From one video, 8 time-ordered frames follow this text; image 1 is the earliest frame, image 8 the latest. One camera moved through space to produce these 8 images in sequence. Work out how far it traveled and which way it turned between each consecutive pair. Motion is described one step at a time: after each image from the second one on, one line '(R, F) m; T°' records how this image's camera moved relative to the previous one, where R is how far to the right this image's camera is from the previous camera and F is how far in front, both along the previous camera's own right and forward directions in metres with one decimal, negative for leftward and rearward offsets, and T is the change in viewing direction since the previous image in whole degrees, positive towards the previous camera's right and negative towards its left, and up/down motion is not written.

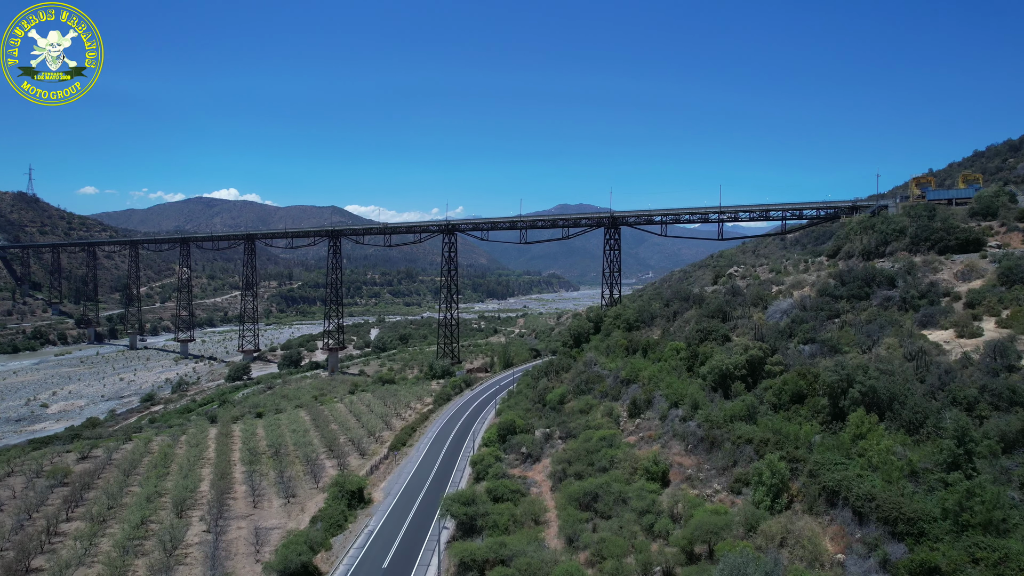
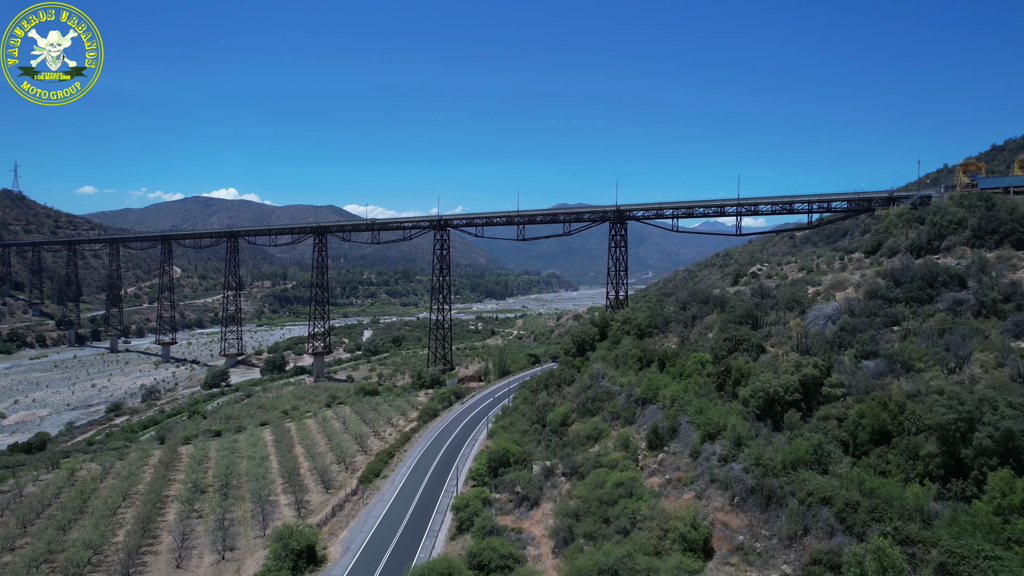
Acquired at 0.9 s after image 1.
(+0.1, +3.7) m; 0°
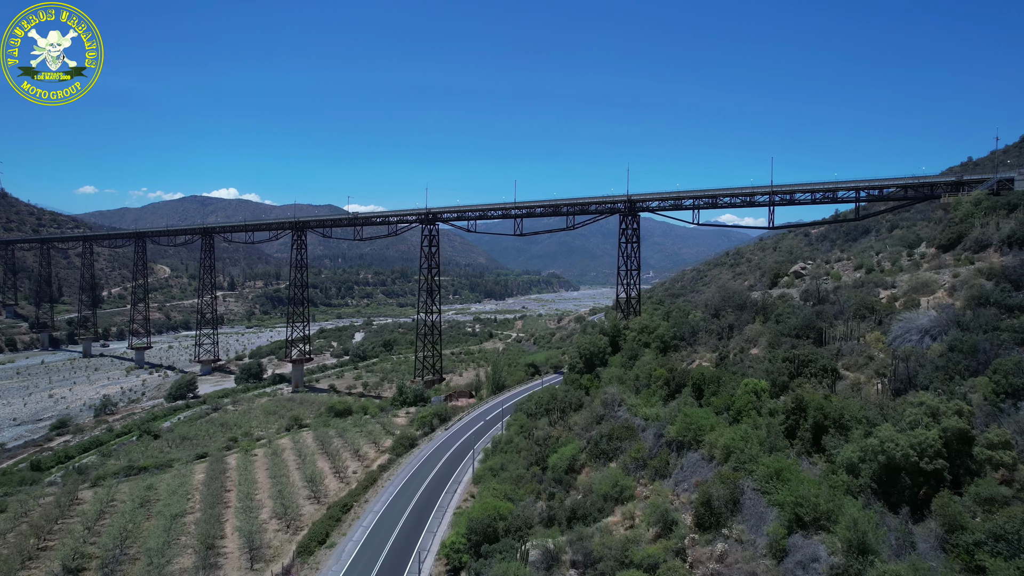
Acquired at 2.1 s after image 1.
(+0.2, +5.0) m; 0°
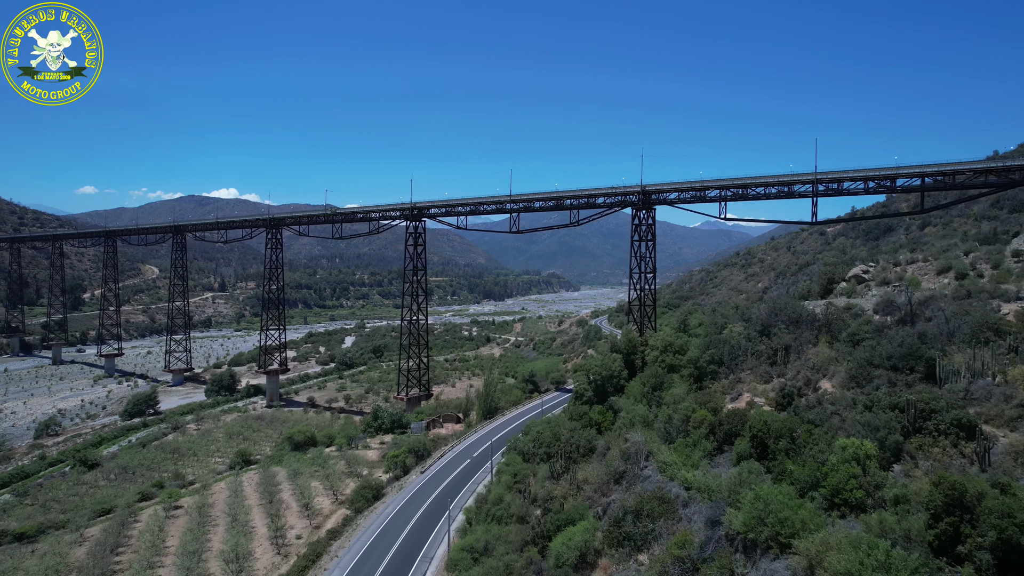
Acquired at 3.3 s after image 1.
(+0.2, +4.9) m; 0°
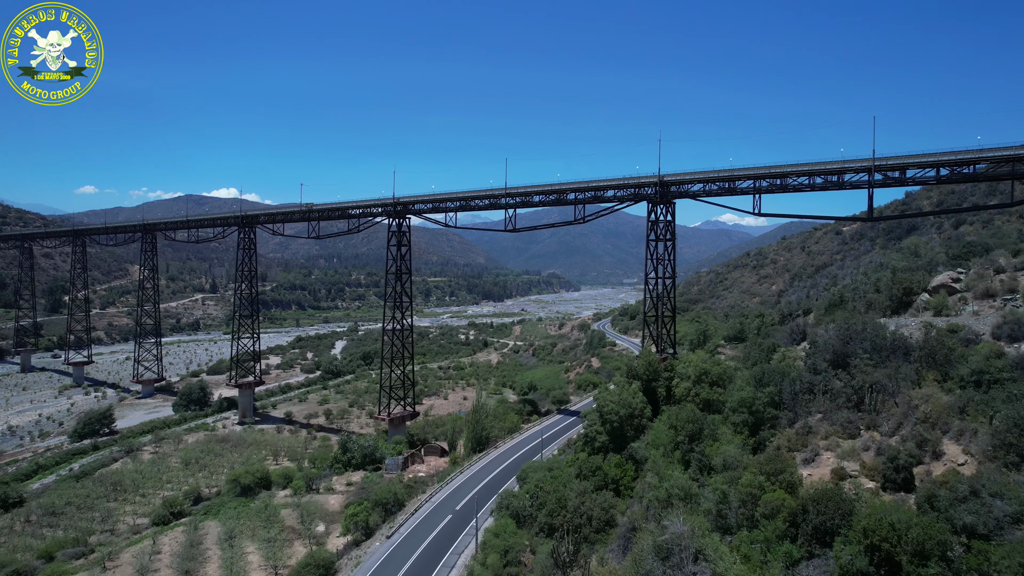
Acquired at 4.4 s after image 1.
(+0.2, +4.4) m; 0°
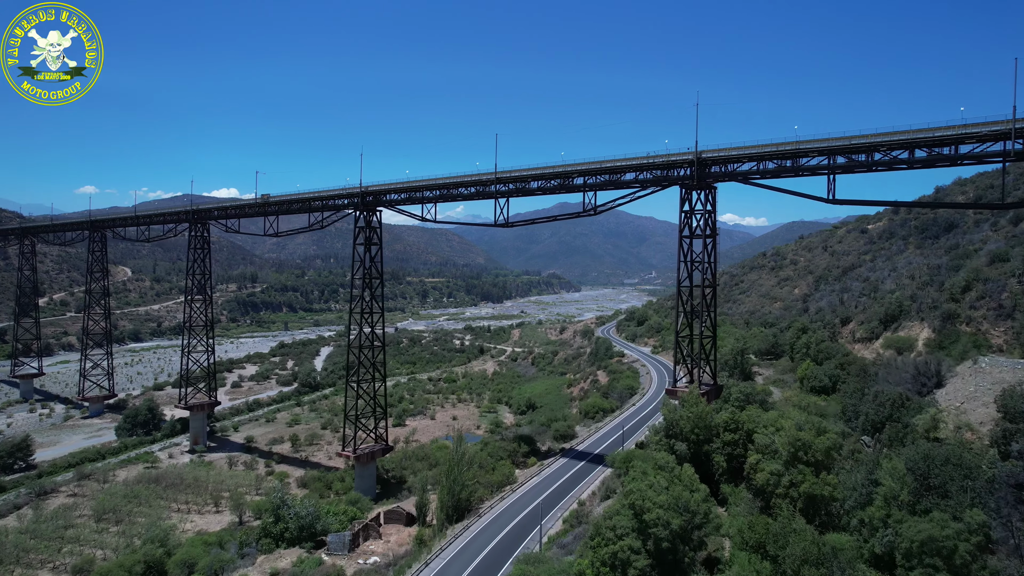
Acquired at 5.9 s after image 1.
(+0.2, +6.1) m; 0°
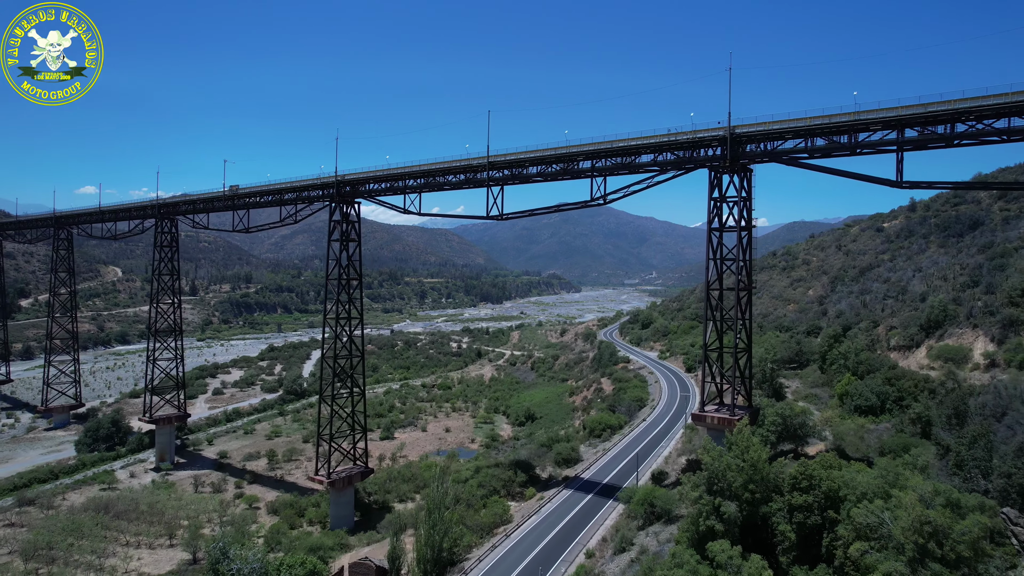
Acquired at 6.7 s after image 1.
(+0.1, +3.3) m; 0°
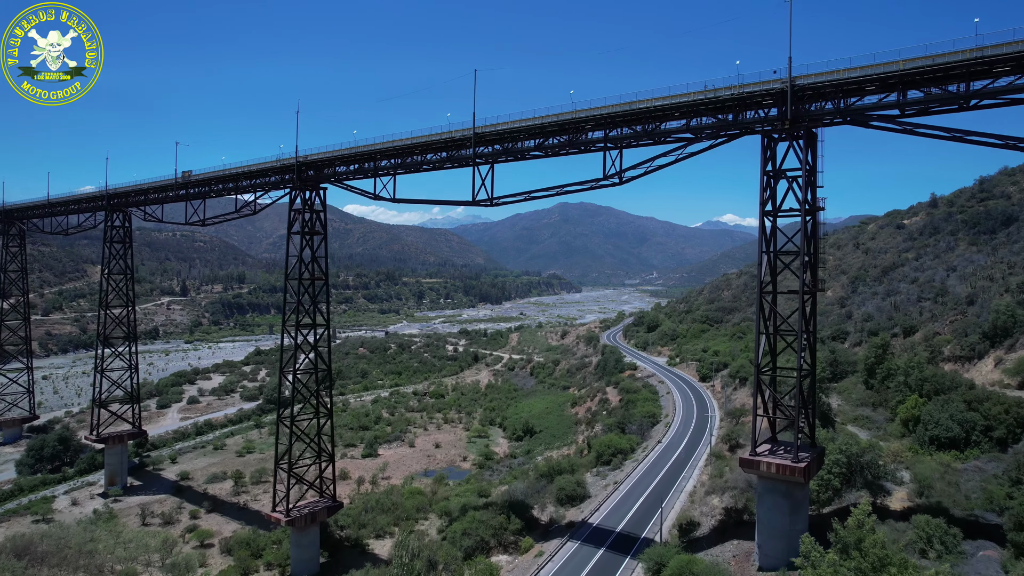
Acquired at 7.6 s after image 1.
(+0.2, +3.9) m; 0°
